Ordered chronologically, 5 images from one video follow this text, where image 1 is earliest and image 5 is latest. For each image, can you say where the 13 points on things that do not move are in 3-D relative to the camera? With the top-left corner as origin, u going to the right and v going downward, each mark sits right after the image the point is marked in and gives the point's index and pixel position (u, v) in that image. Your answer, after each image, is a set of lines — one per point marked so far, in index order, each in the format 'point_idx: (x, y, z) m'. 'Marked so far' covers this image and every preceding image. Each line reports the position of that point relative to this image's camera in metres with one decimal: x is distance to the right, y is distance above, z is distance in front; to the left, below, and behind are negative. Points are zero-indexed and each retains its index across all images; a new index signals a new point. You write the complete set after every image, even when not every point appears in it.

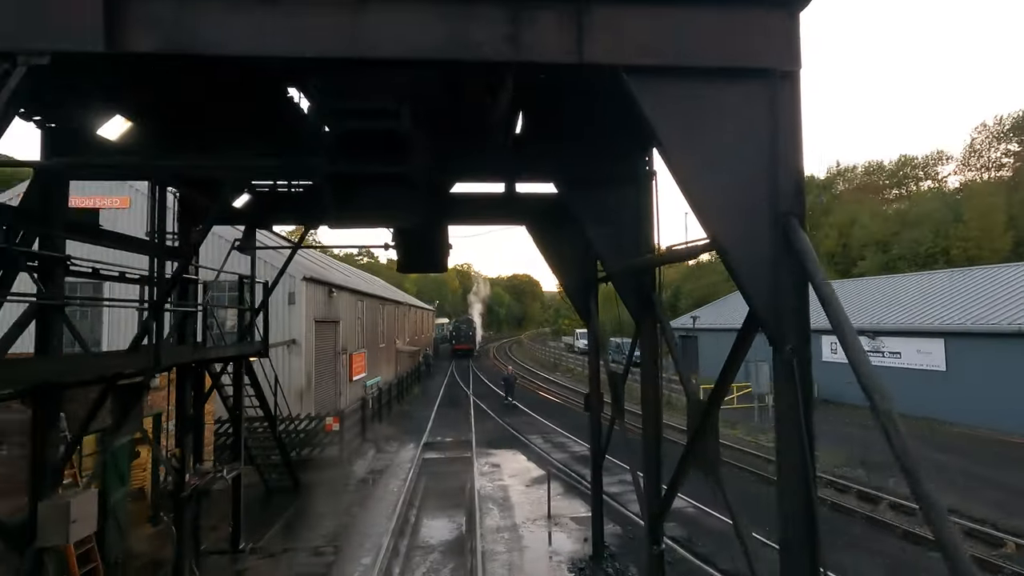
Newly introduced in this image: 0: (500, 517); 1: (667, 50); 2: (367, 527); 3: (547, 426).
0: (-0.2, -3.3, +7.9) m
1: (+0.7, +1.1, +2.5) m
2: (-2.0, -3.3, +7.7) m
3: (+0.9, -3.5, +14.3) m
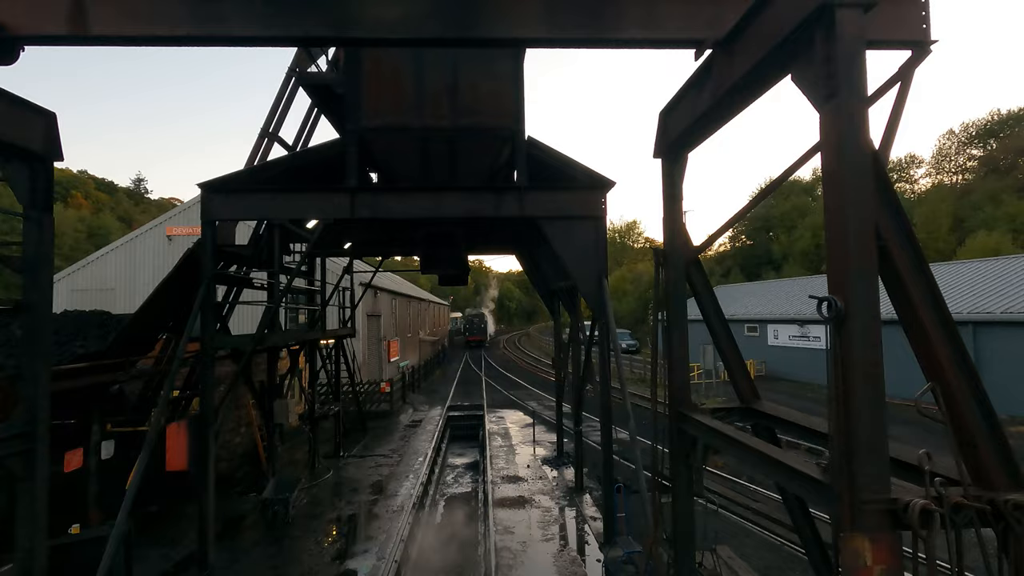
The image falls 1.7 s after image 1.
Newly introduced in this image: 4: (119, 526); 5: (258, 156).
0: (-0.2, -3.3, +12.1) m
1: (+0.5, +1.0, +6.6) m
2: (-2.1, -3.4, +11.9) m
3: (+1.0, -3.5, +18.5) m
4: (-3.5, -2.1, +4.9) m
5: (-3.4, +1.7, +7.4) m
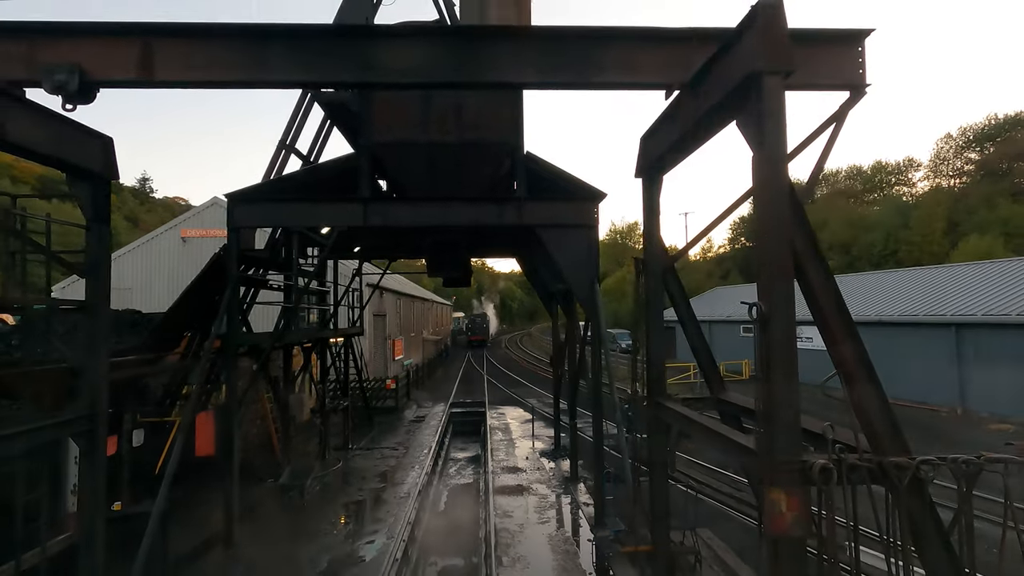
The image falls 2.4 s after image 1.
0: (-0.2, -3.4, +12.7) m
1: (+0.5, +0.9, +7.2) m
2: (-2.1, -3.4, +12.5) m
3: (+1.0, -3.6, +19.0) m
4: (-3.5, -2.1, +5.5) m
5: (-3.4, +1.7, +8.0) m
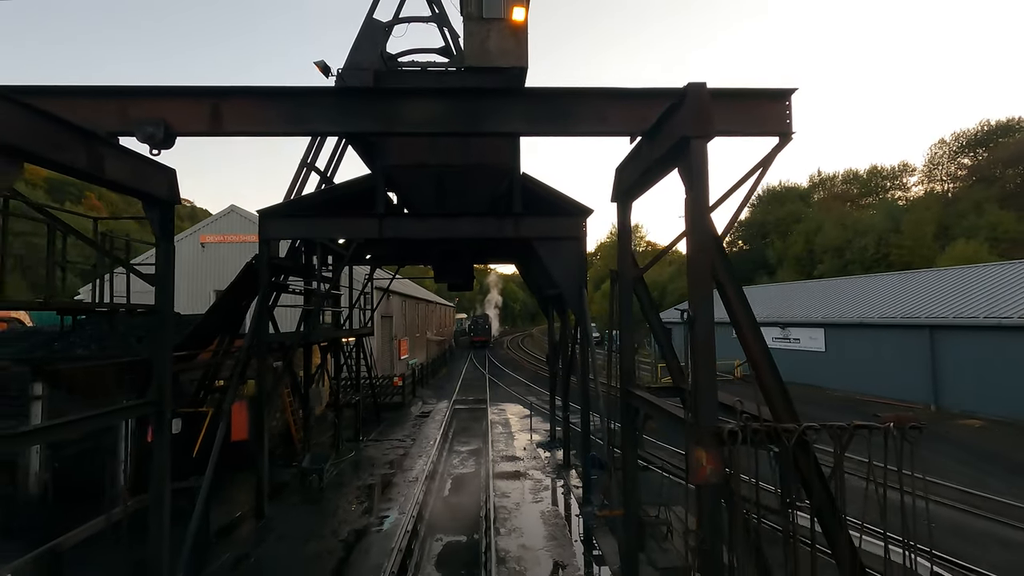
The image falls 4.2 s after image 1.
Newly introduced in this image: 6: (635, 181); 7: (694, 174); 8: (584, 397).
0: (-0.2, -3.5, +13.6) m
1: (+0.5, +0.8, +8.1) m
2: (-2.1, -3.5, +13.4) m
3: (+1.0, -3.7, +19.9) m
4: (-3.5, -2.2, +6.4) m
5: (-3.4, +1.7, +8.9) m
6: (+1.1, +1.0, +5.1) m
7: (+1.2, +0.8, +3.7) m
8: (+1.1, -1.6, +8.3) m
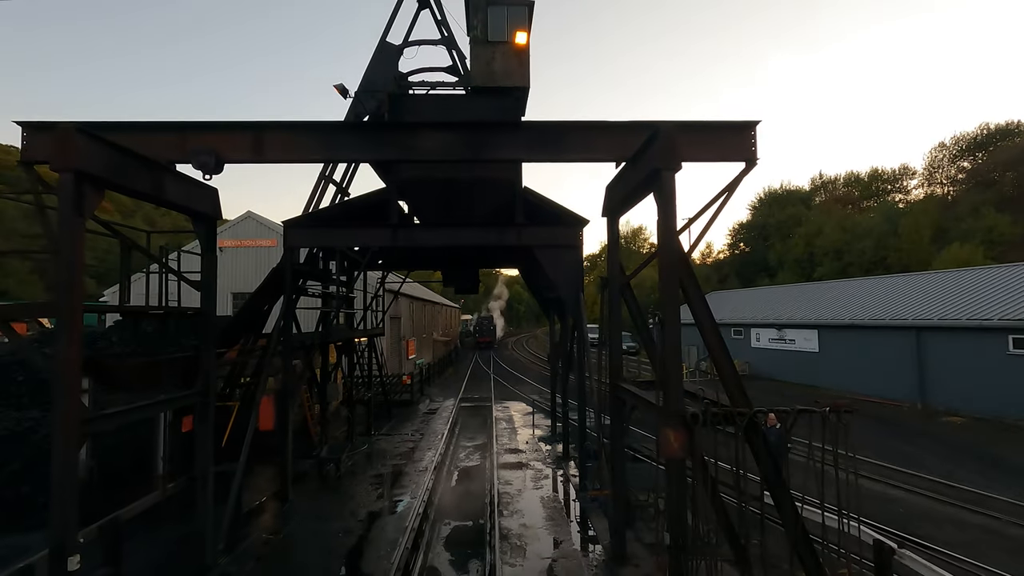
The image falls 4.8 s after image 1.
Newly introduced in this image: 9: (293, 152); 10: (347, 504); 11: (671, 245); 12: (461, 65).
0: (-0.1, -3.5, +14.3) m
1: (+0.5, +0.8, +8.8) m
2: (-2.0, -3.6, +14.2) m
3: (+1.2, -3.8, +20.6) m
4: (-3.5, -2.3, +7.2) m
5: (-3.4, +1.6, +9.7) m
6: (+1.1, +0.9, +5.8) m
7: (+1.2, +0.7, +4.4) m
8: (+1.1, -1.7, +9.0) m
9: (-2.1, +1.3, +5.3) m
10: (-2.5, -3.3, +8.5) m
11: (+1.2, +0.4, +4.4) m
12: (-1.0, +4.3, +10.8) m
